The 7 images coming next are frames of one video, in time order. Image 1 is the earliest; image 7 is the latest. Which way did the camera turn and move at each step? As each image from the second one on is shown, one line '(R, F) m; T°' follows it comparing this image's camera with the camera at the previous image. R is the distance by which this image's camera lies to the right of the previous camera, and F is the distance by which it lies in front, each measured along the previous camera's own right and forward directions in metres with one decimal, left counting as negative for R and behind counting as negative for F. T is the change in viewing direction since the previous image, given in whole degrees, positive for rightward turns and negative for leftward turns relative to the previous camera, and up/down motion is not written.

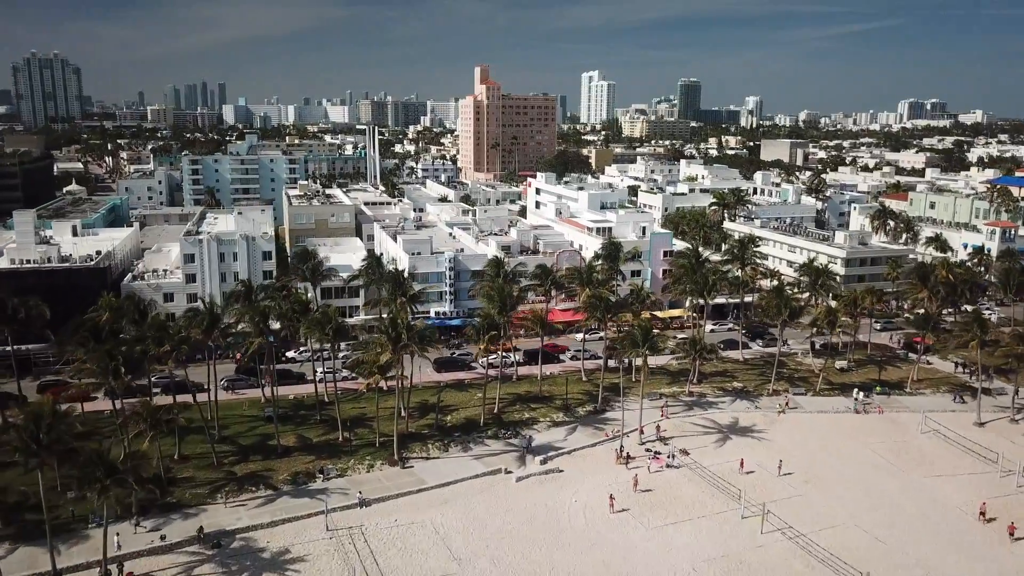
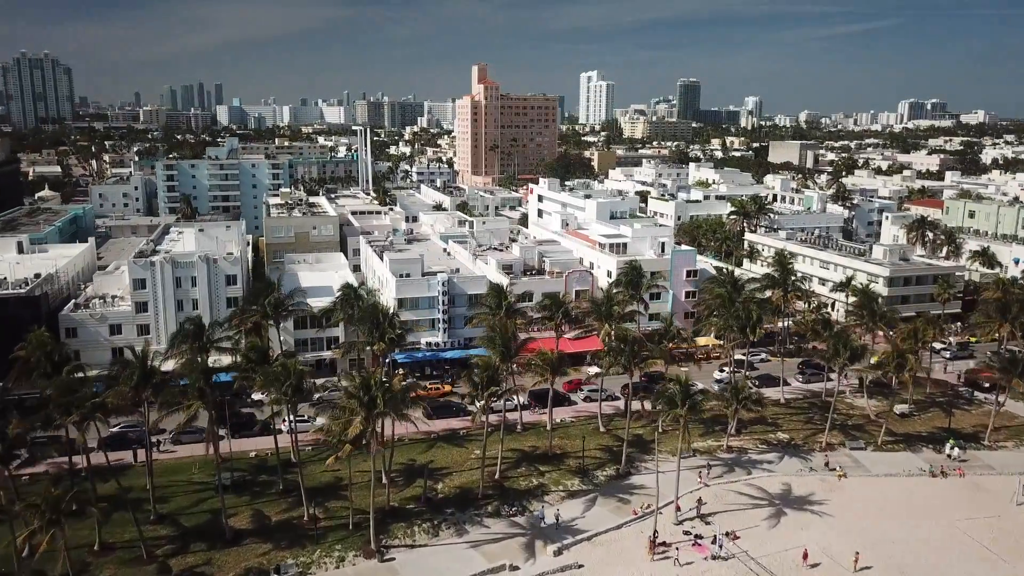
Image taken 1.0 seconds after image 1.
(-0.4, +11.0) m; 0°
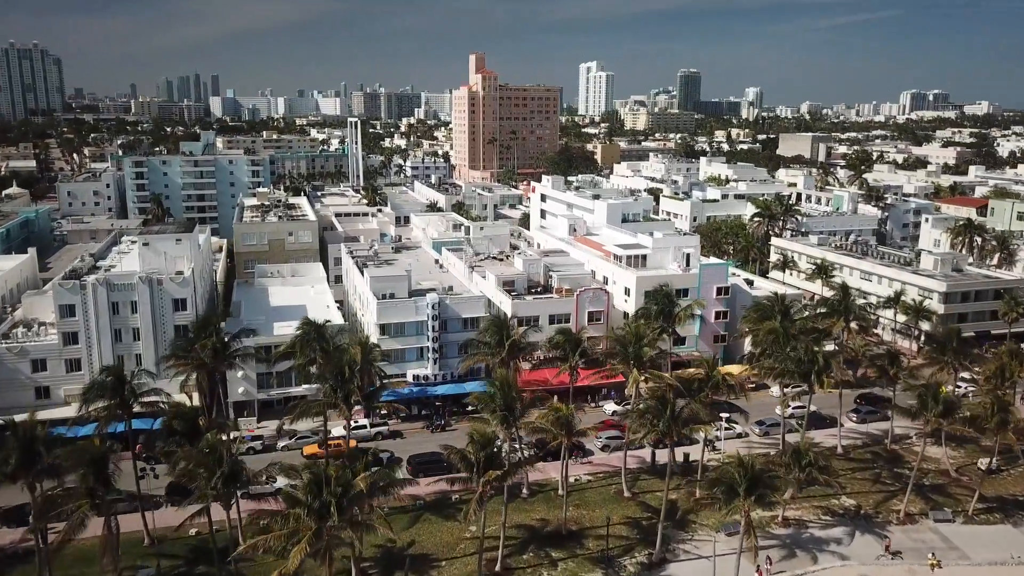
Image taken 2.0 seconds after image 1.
(-0.3, +11.3) m; 0°
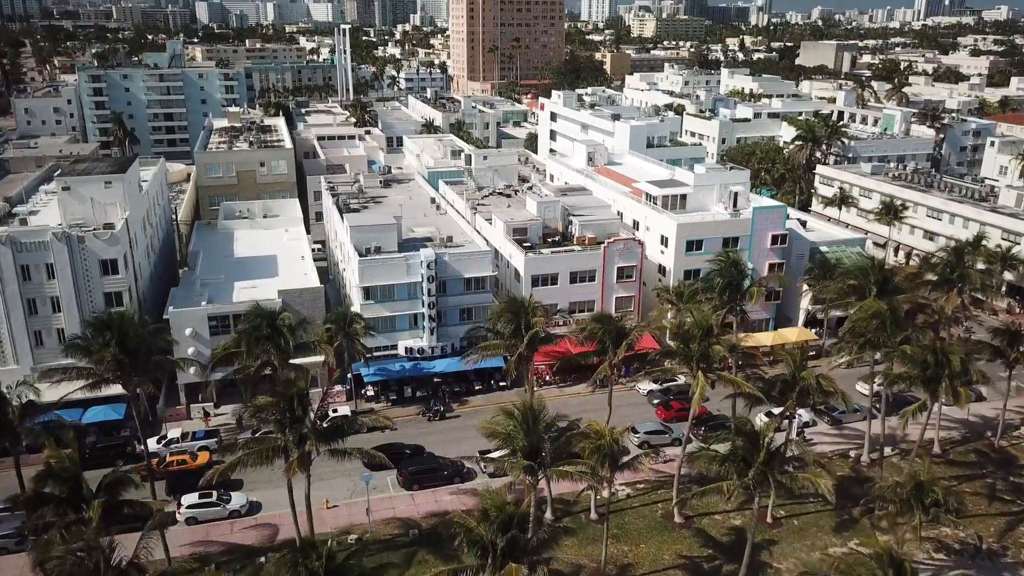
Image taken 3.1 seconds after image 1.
(-0.9, +12.2) m; 0°
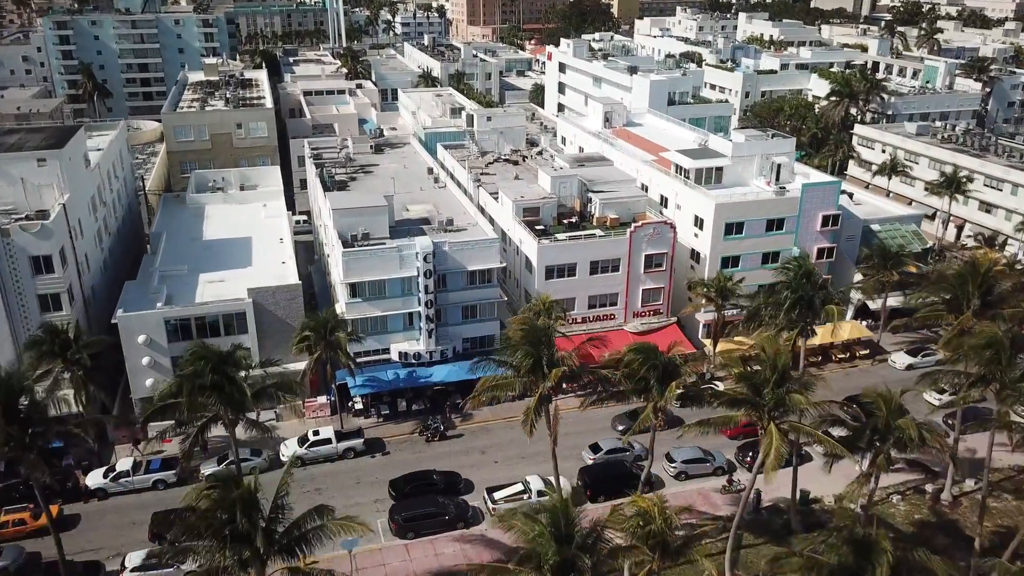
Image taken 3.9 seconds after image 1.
(-0.6, +7.7) m; 0°
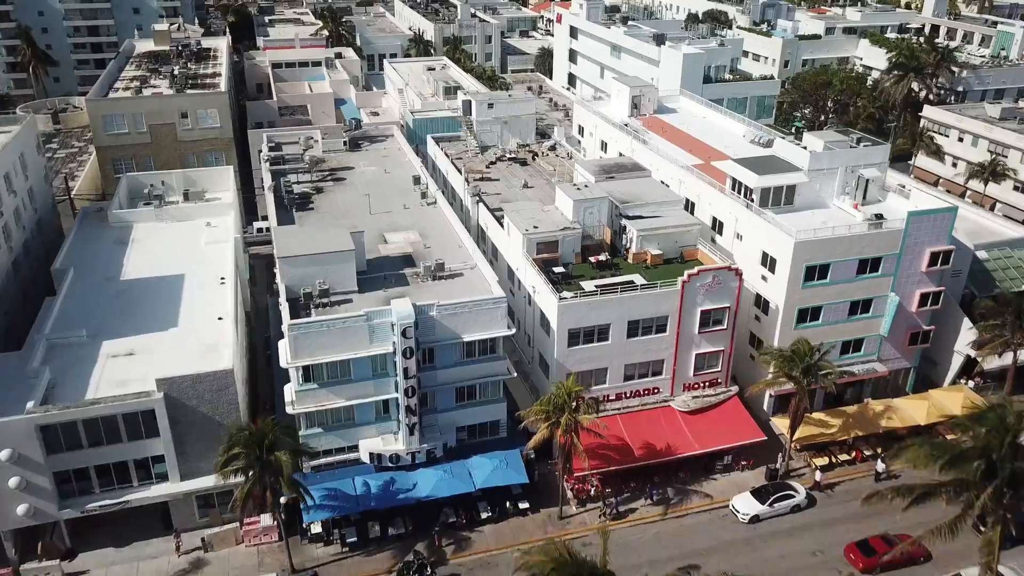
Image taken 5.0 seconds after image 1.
(-0.5, +12.1) m; 0°
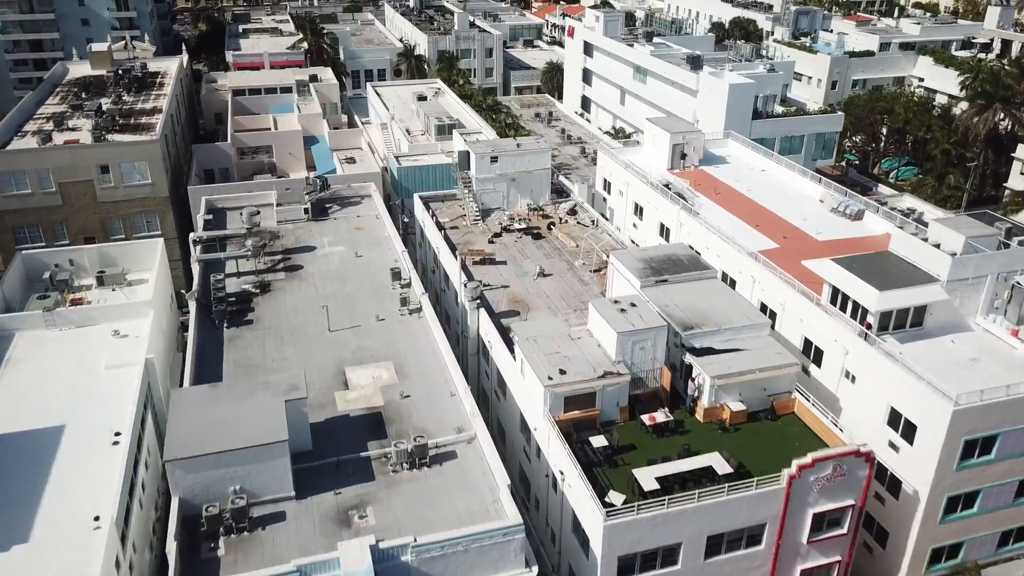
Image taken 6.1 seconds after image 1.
(-0.6, +12.0) m; 0°
